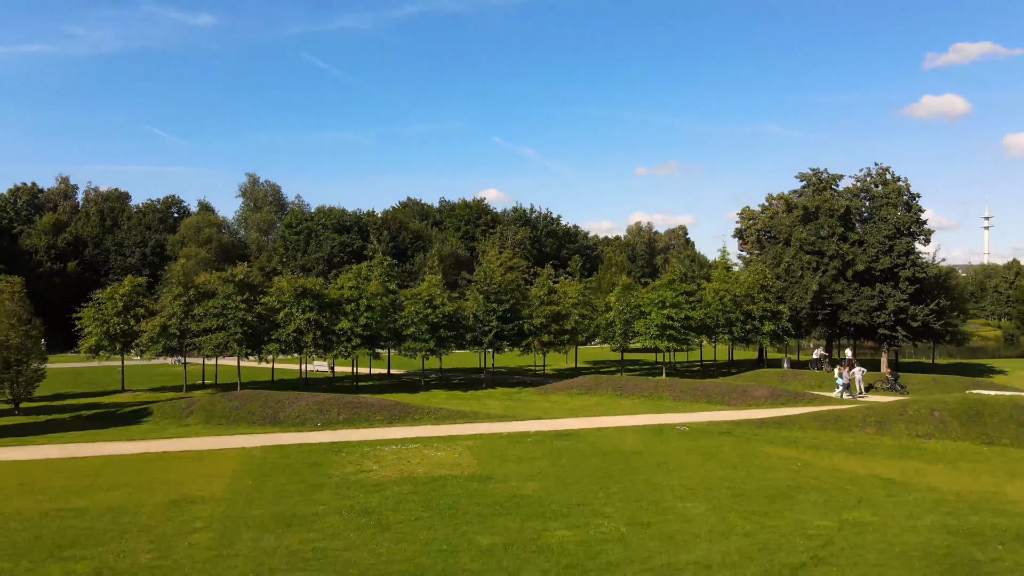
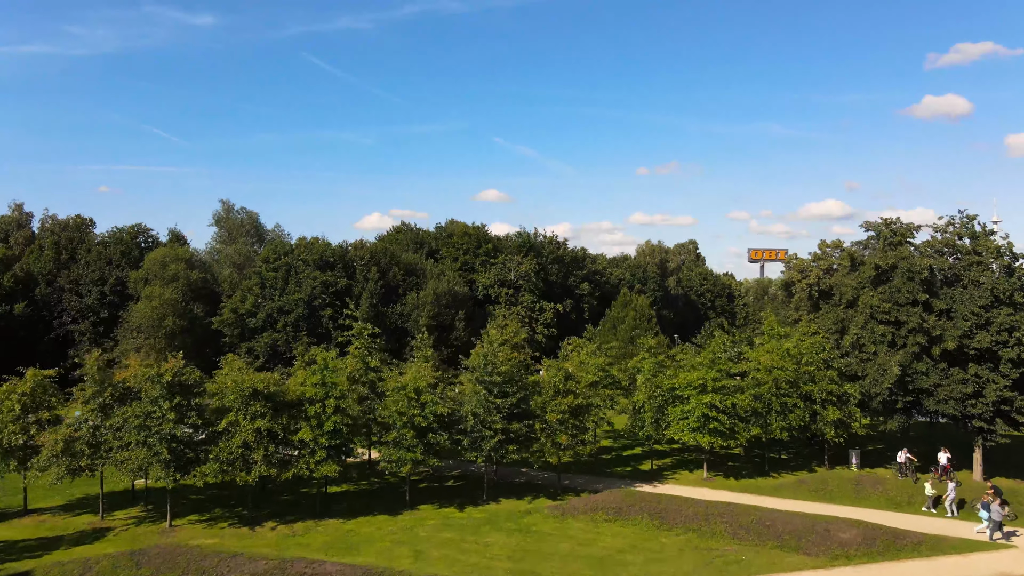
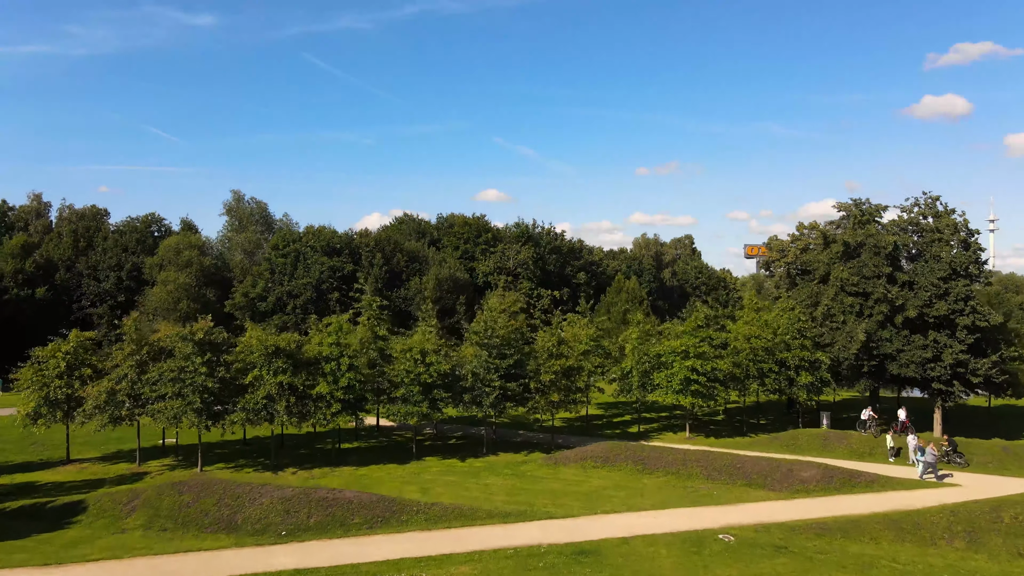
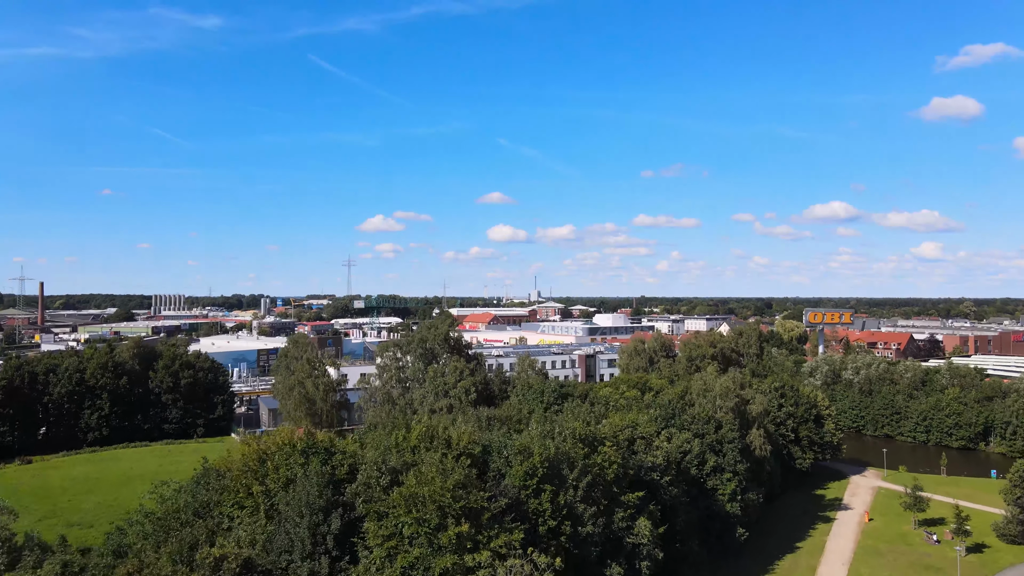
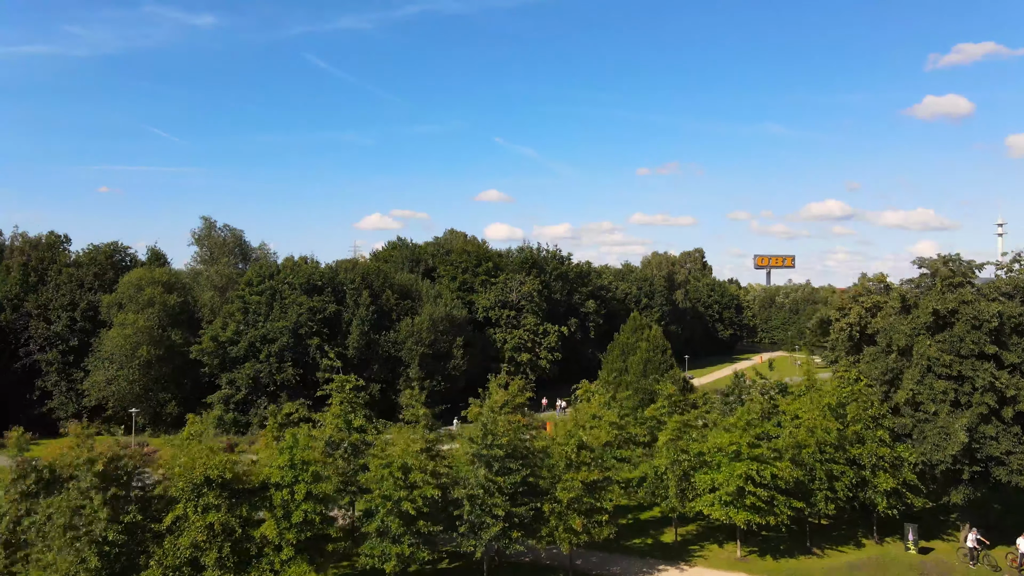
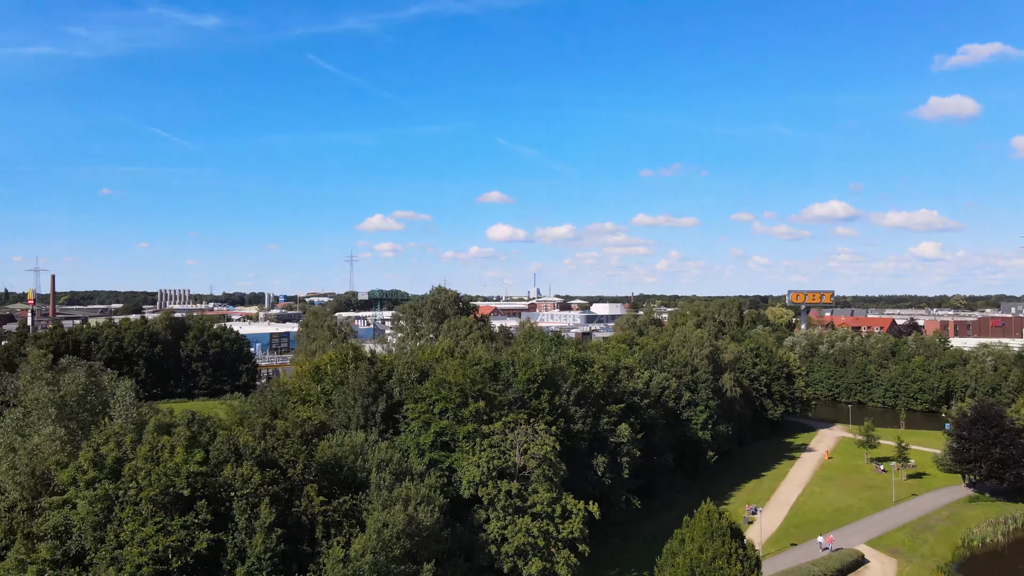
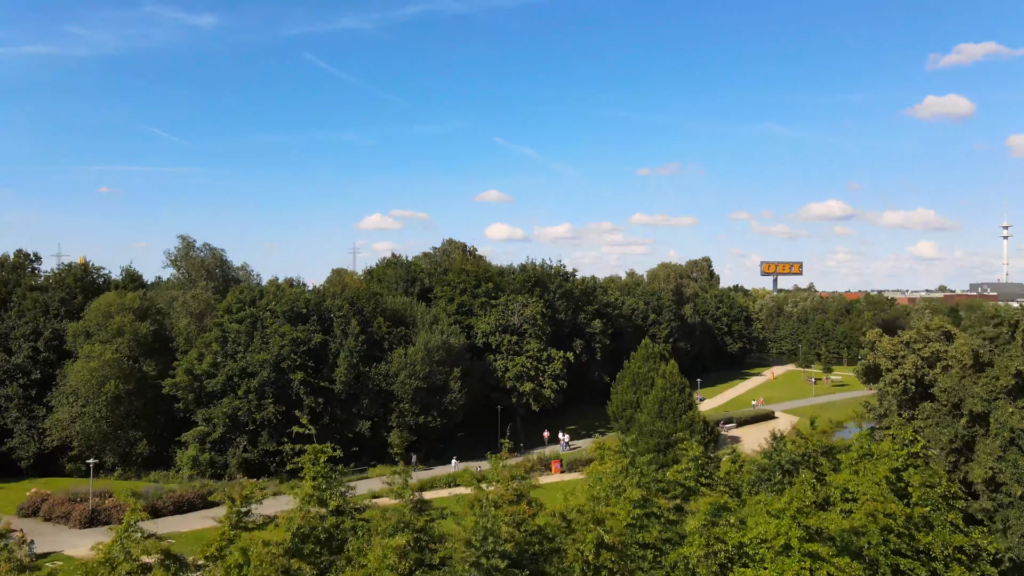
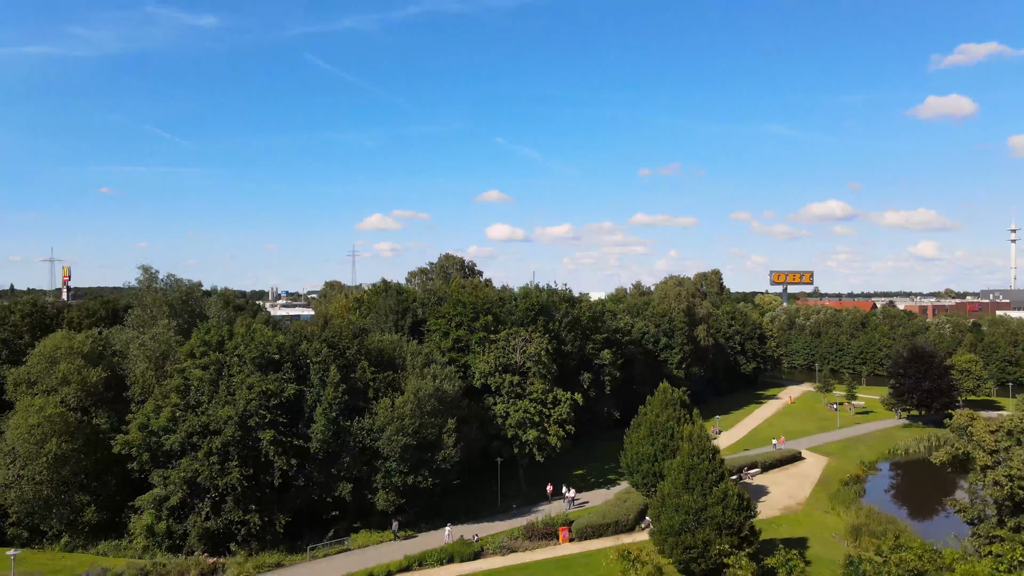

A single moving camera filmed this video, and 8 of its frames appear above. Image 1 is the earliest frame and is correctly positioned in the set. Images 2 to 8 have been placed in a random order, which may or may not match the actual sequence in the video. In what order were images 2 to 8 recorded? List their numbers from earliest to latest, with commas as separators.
3, 2, 5, 7, 8, 6, 4
